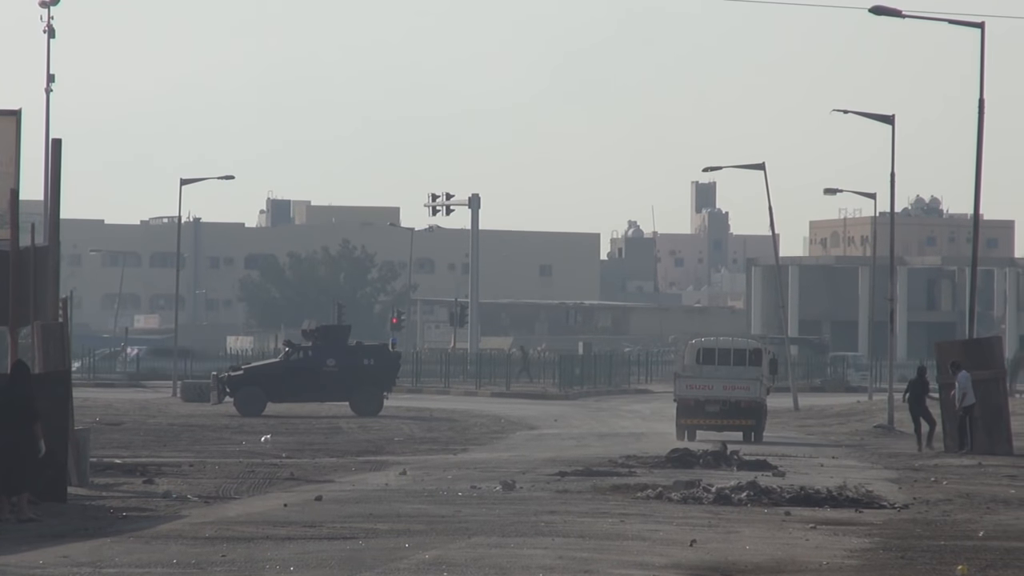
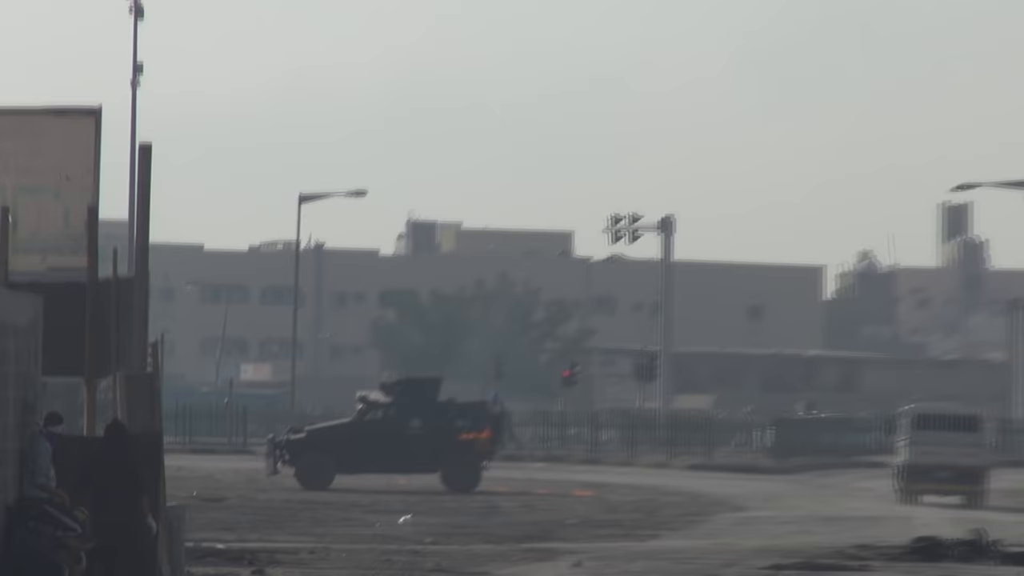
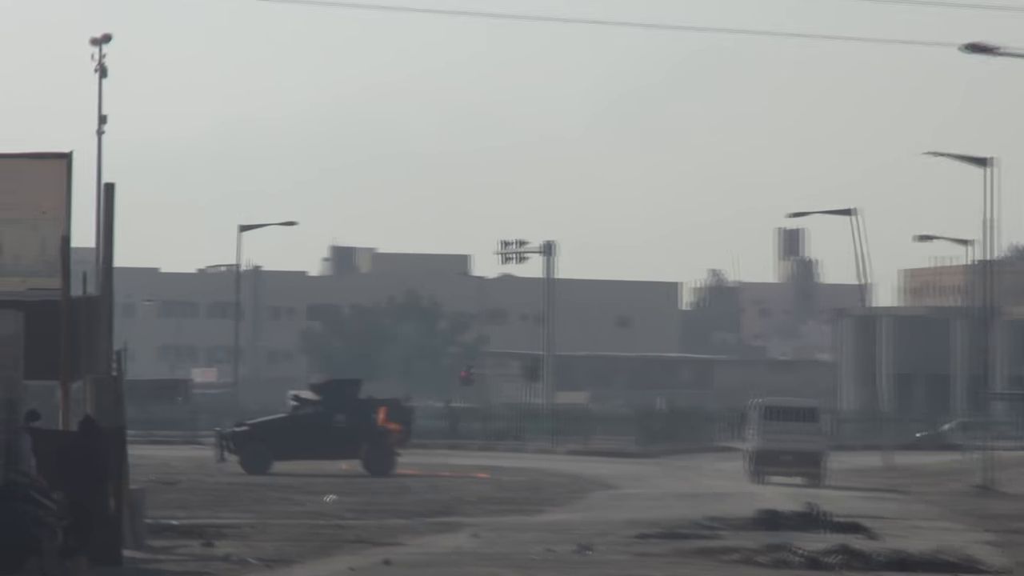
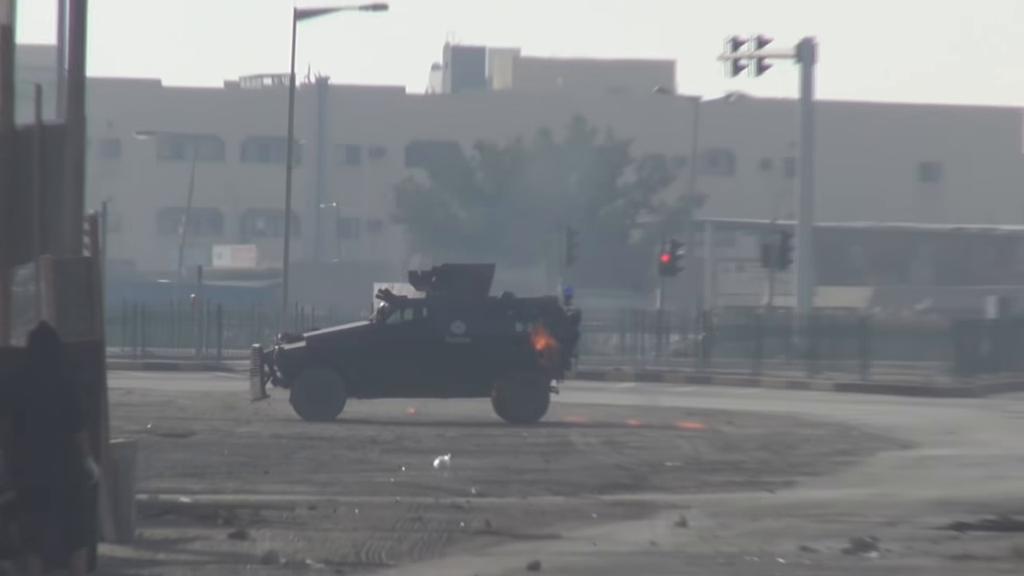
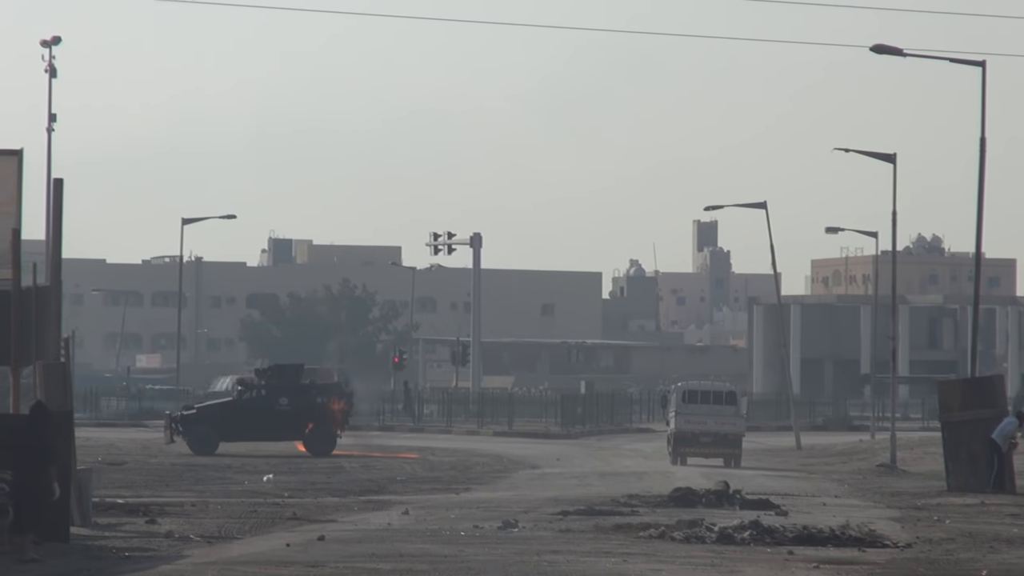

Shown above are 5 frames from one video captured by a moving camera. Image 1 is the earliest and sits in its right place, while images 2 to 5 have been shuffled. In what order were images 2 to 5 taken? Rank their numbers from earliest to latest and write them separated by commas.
5, 3, 2, 4
